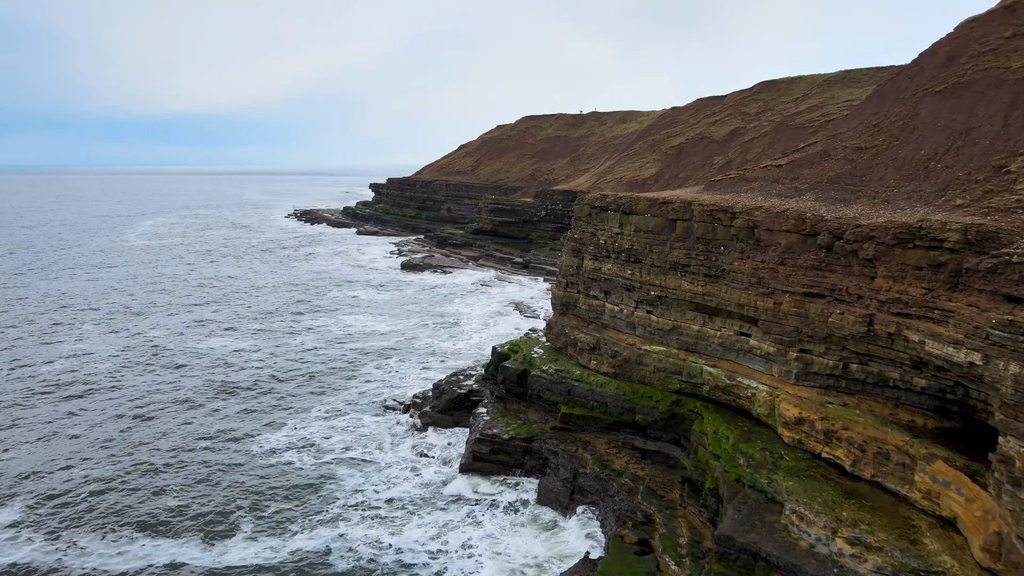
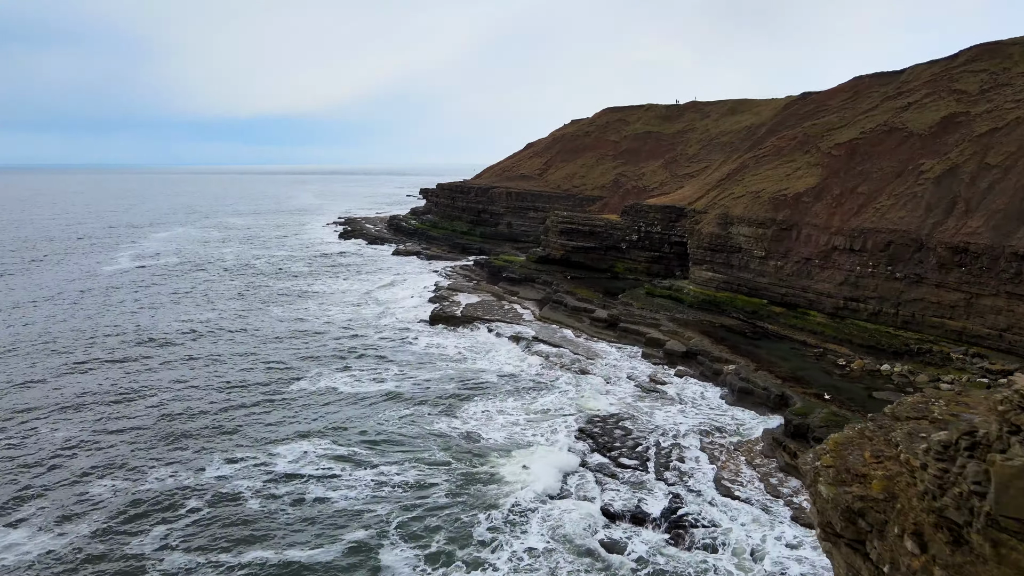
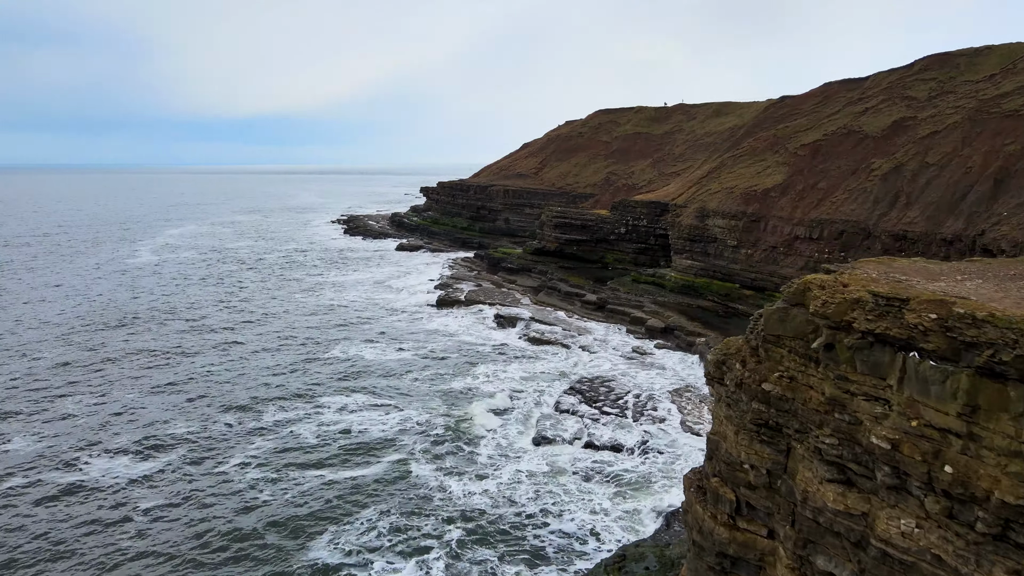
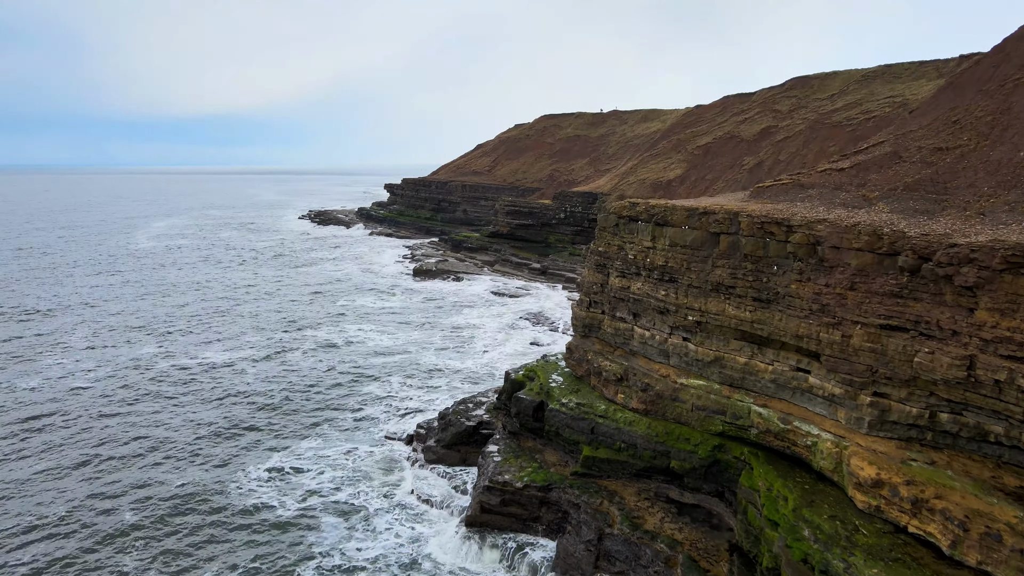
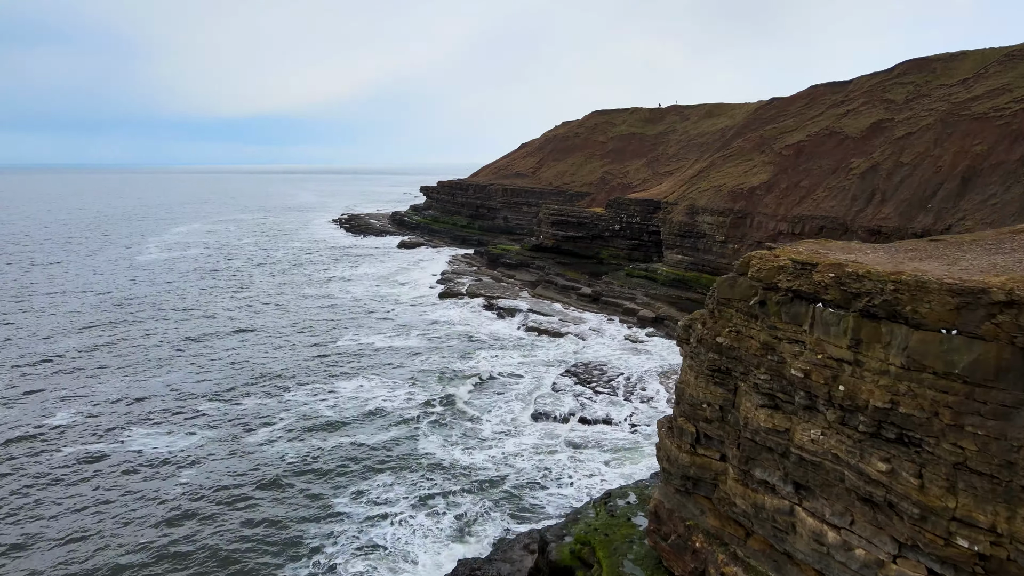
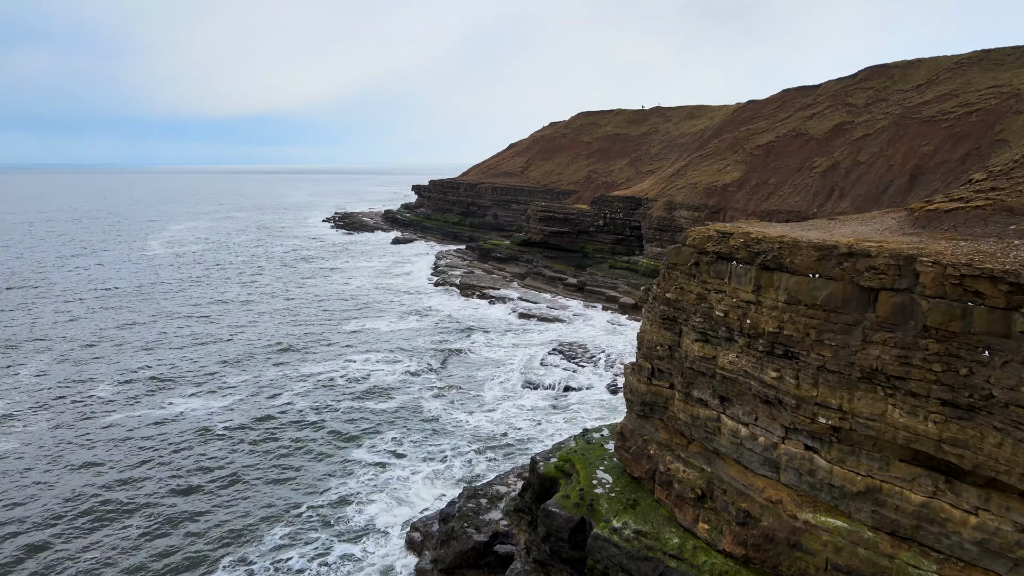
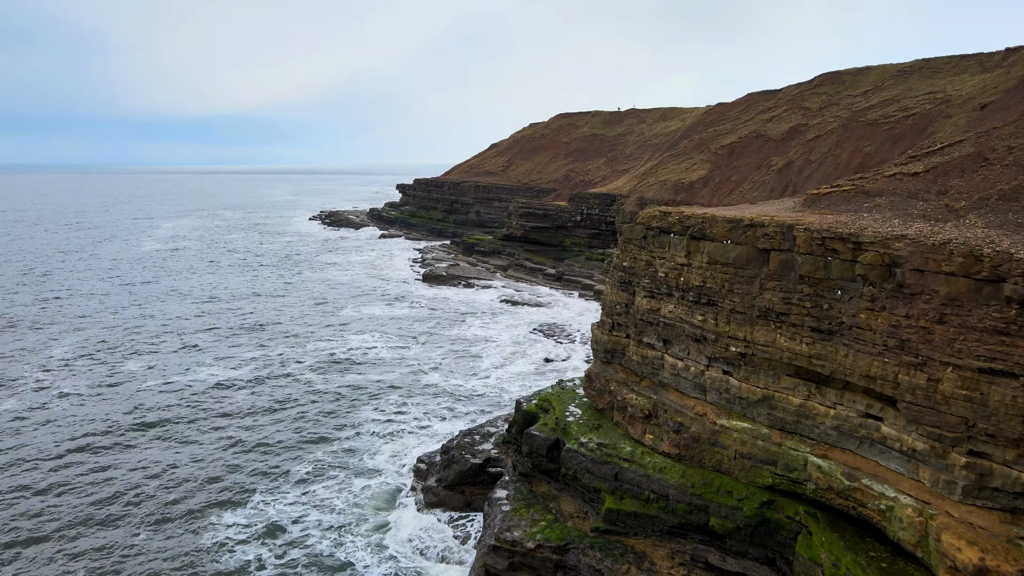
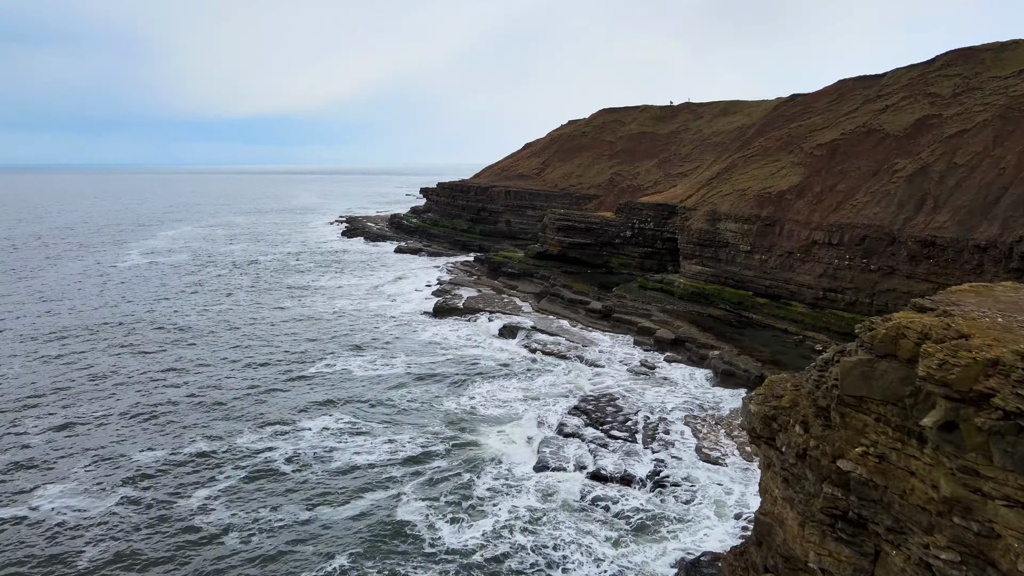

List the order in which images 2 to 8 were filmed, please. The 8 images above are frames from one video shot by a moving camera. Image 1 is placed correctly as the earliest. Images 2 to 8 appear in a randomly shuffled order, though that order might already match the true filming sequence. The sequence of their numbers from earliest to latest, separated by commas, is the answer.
4, 7, 6, 5, 3, 8, 2
